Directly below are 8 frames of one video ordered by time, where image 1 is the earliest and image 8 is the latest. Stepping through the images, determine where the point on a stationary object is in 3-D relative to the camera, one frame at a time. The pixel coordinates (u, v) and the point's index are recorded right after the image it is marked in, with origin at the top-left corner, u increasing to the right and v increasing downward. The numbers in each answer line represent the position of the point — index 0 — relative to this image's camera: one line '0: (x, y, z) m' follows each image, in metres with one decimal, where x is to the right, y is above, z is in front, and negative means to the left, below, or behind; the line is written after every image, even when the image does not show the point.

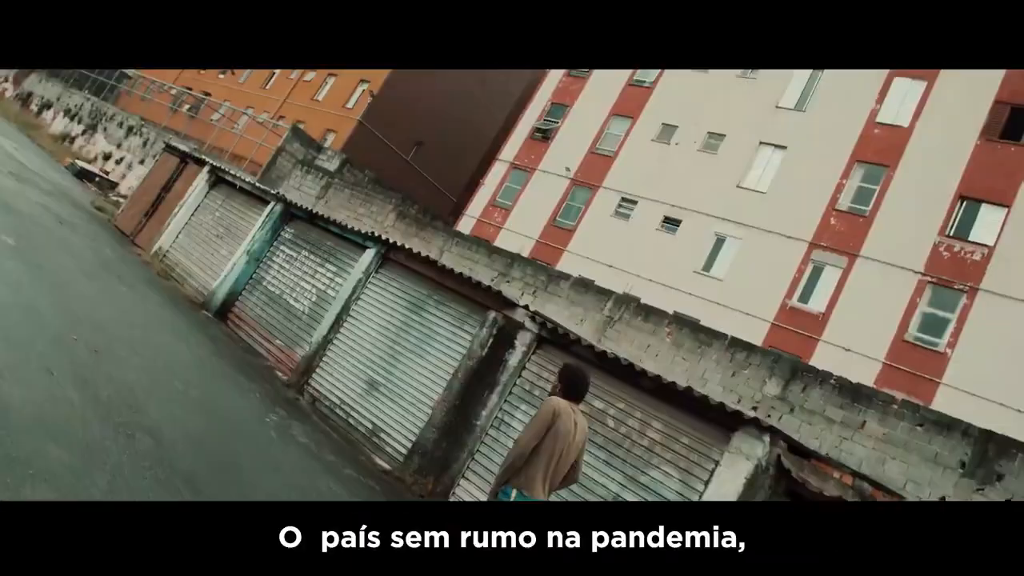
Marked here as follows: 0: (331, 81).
0: (-3.4, +3.9, +11.5) m
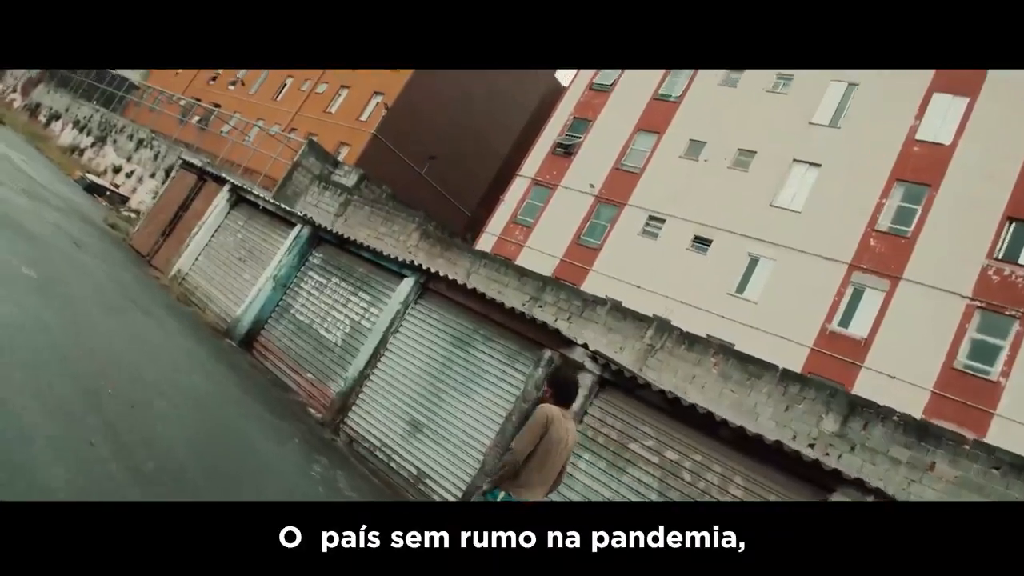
0: (-3.1, +3.7, +11.3) m
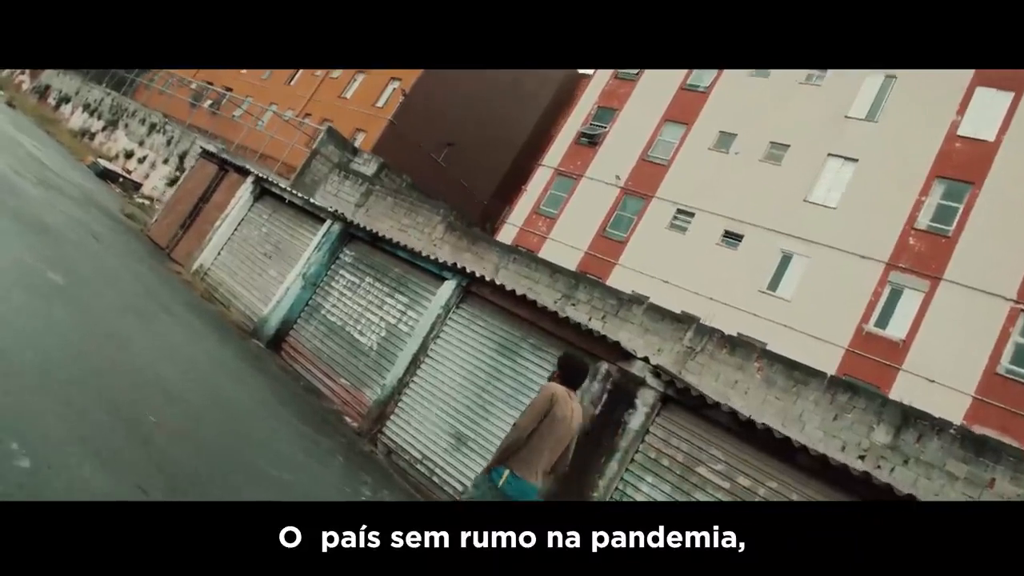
0: (-2.8, +3.9, +11.1) m
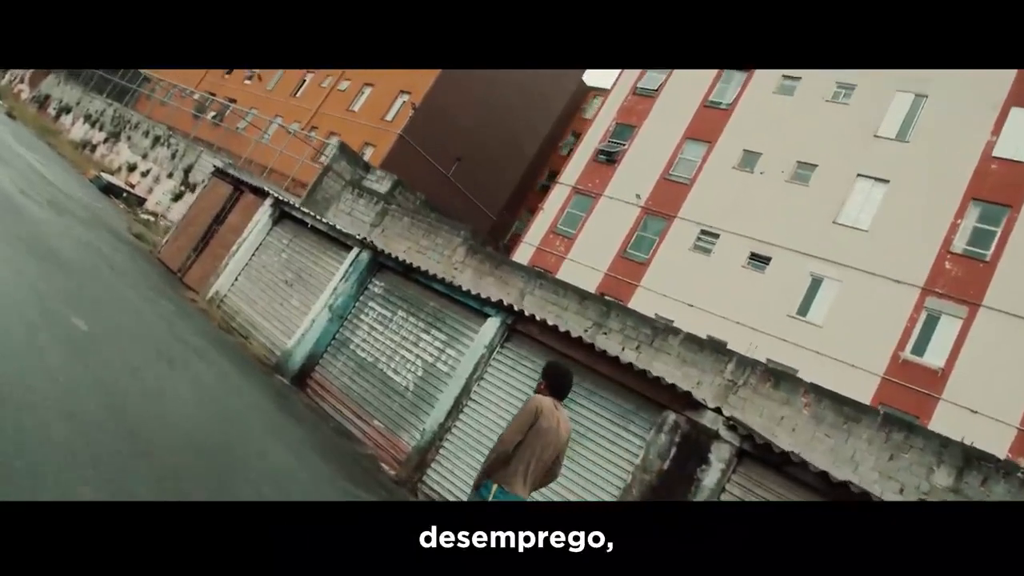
0: (-2.6, +3.6, +10.9) m
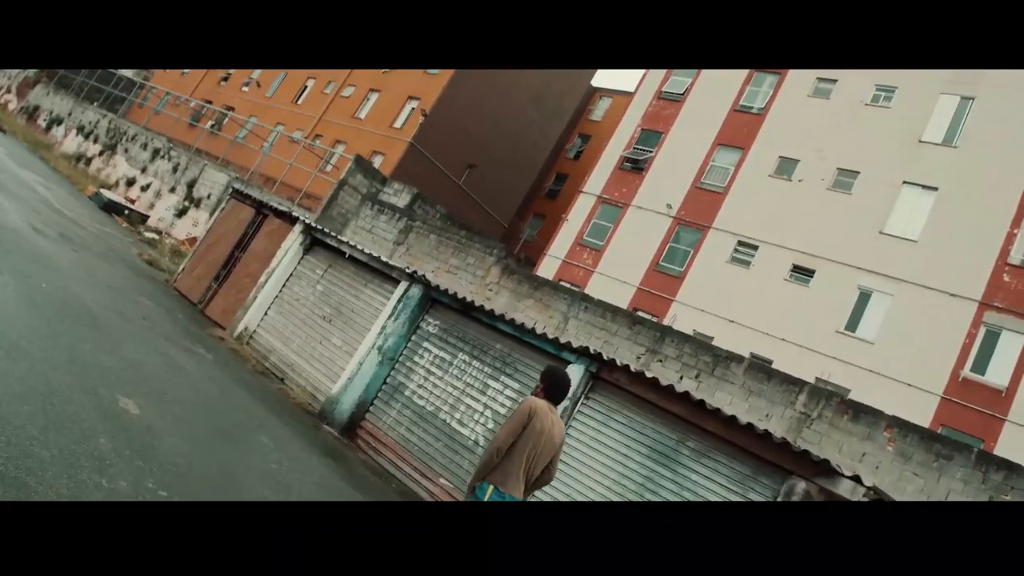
0: (-2.4, +3.3, +10.5) m
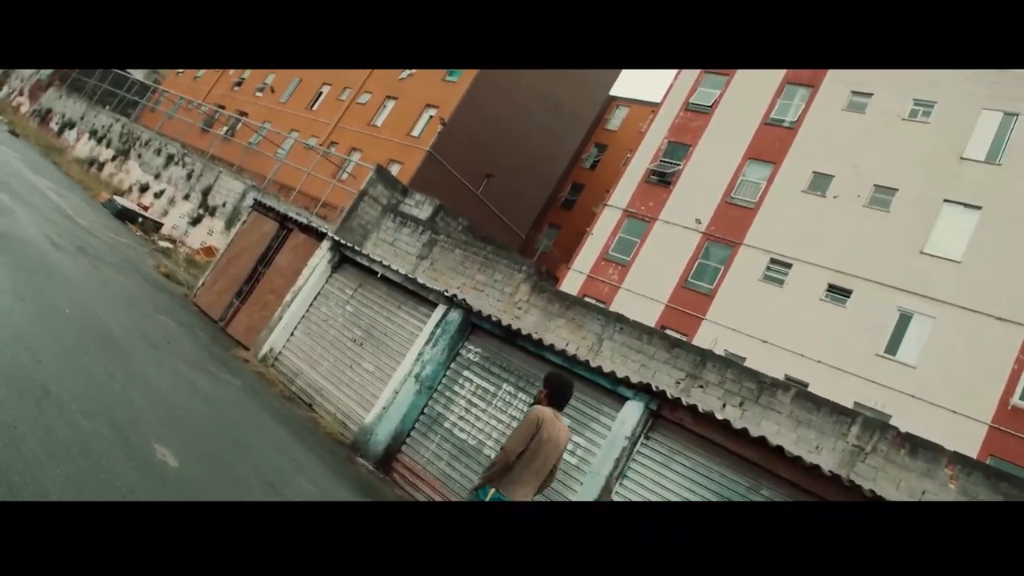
0: (-2.1, +3.1, +10.3) m
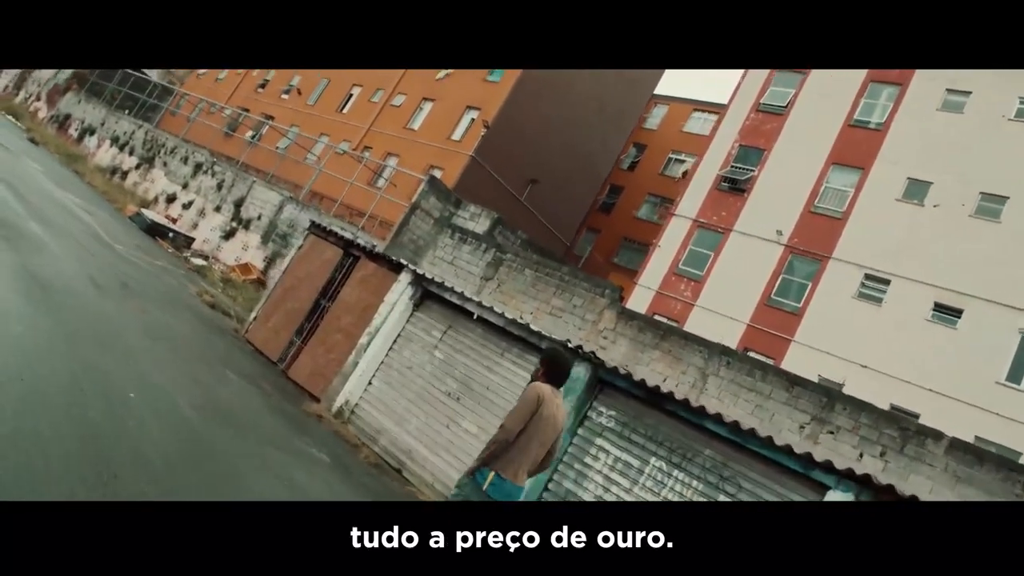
0: (-1.4, +2.9, +9.7) m
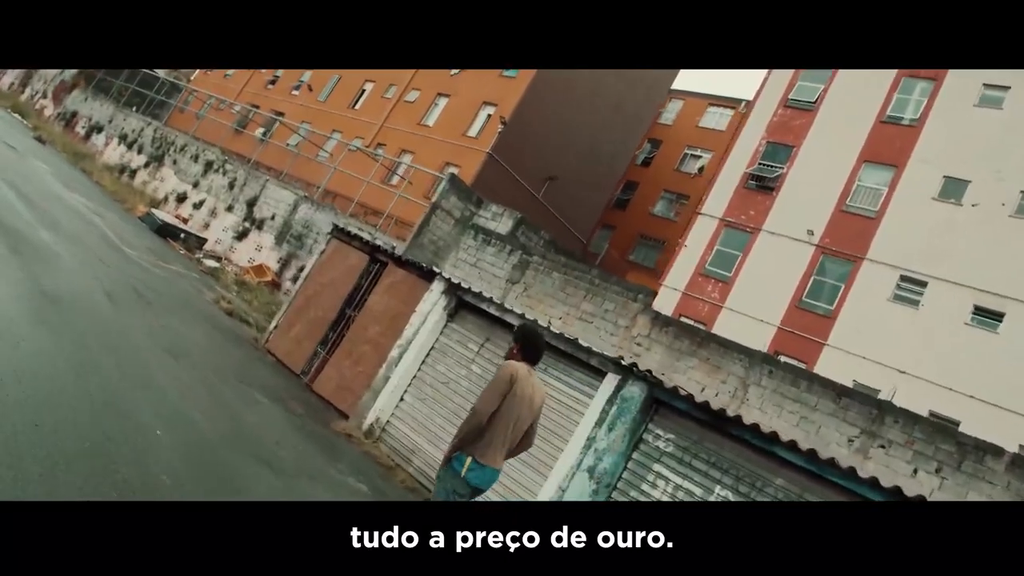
0: (-1.1, +2.9, +9.5) m
